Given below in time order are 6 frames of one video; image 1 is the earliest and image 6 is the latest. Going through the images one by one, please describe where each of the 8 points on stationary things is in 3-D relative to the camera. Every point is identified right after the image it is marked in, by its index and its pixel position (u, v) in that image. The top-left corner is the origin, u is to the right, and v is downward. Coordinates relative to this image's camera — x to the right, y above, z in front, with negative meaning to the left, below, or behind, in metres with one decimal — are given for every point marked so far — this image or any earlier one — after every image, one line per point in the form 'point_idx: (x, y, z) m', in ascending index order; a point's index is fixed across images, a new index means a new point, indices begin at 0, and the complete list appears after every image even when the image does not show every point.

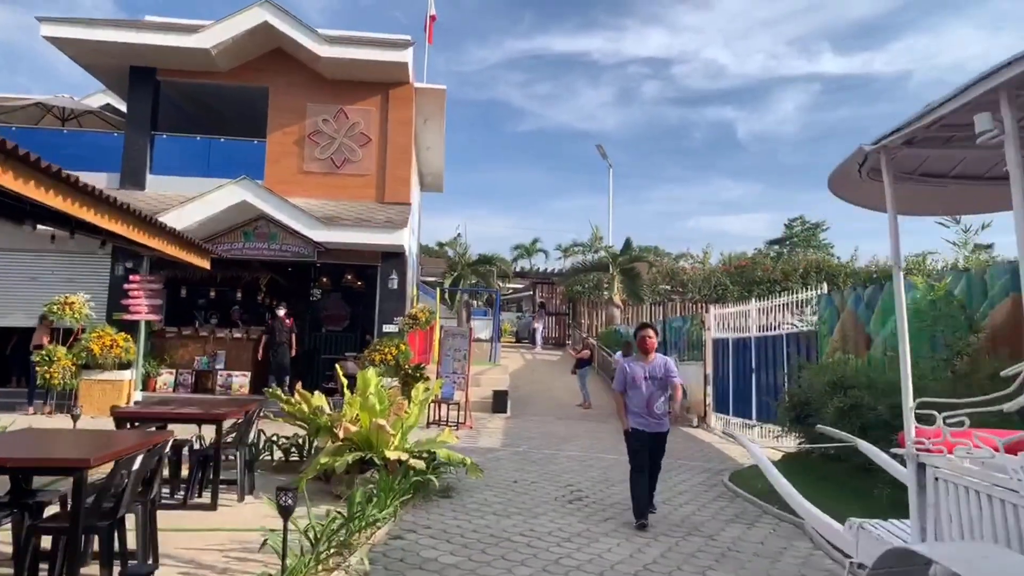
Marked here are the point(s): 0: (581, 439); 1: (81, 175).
0: (+1.1, -2.4, +12.0) m
1: (-8.4, +2.2, +14.6) m
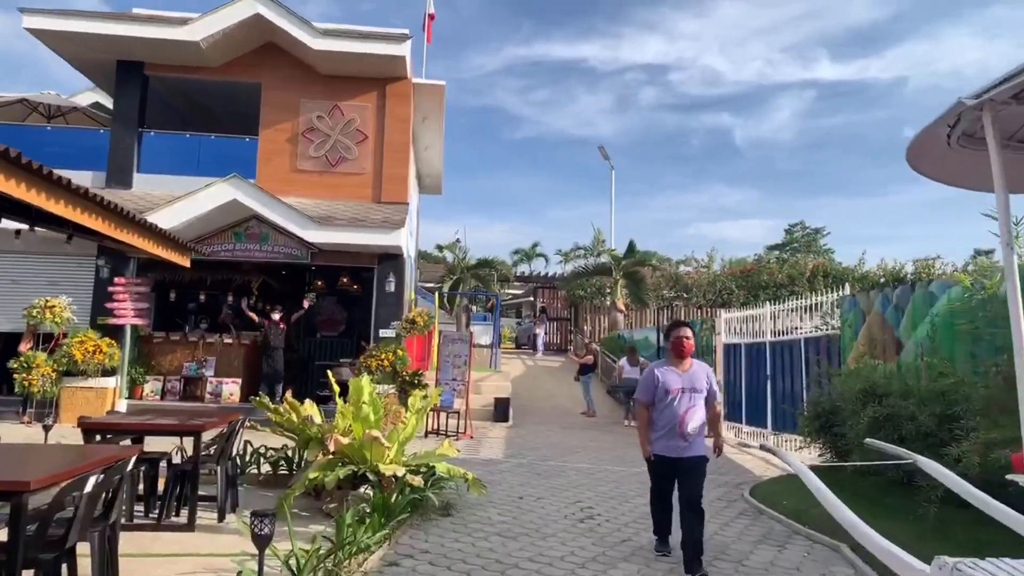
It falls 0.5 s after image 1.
0: (+1.2, -2.5, +11.4) m
1: (-8.4, +2.1, +14.0) m
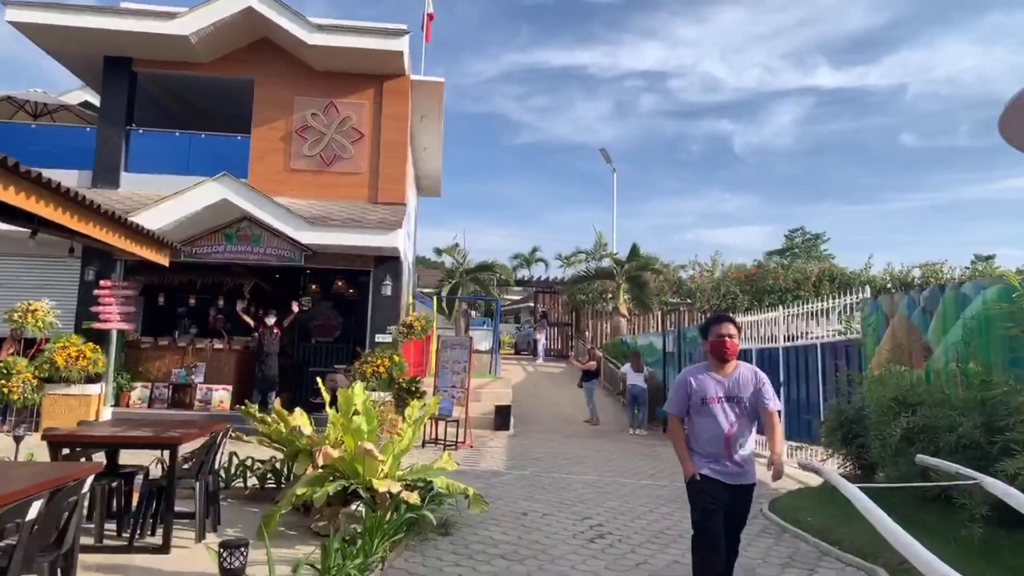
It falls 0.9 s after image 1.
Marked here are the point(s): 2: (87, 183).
0: (+1.2, -2.5, +10.9) m
1: (-8.3, +2.1, +13.5) m
2: (-7.6, +1.9, +13.5) m
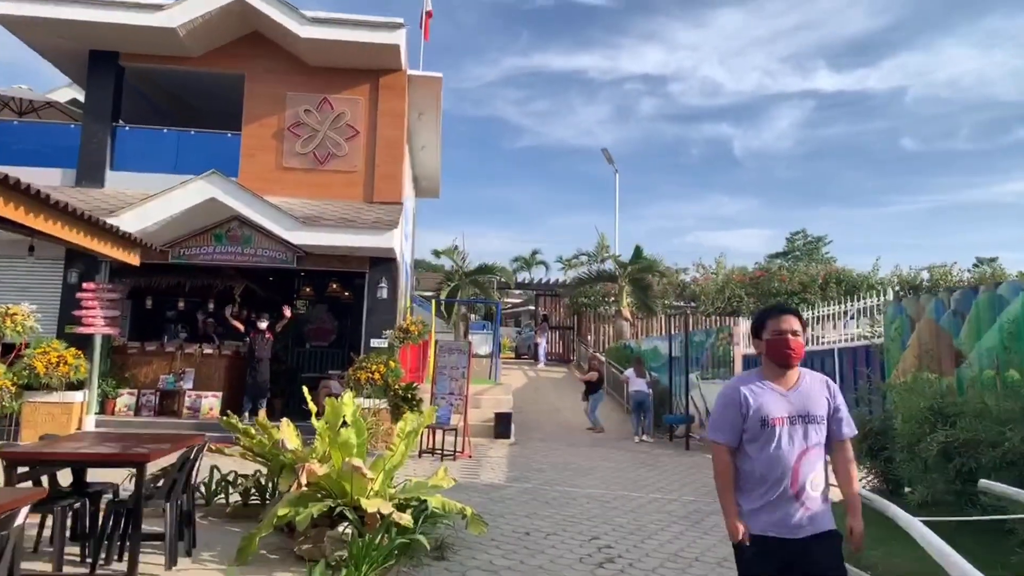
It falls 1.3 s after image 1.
0: (+1.2, -2.5, +10.4) m
1: (-8.3, +2.0, +13.0) m
2: (-7.6, +1.8, +13.0) m
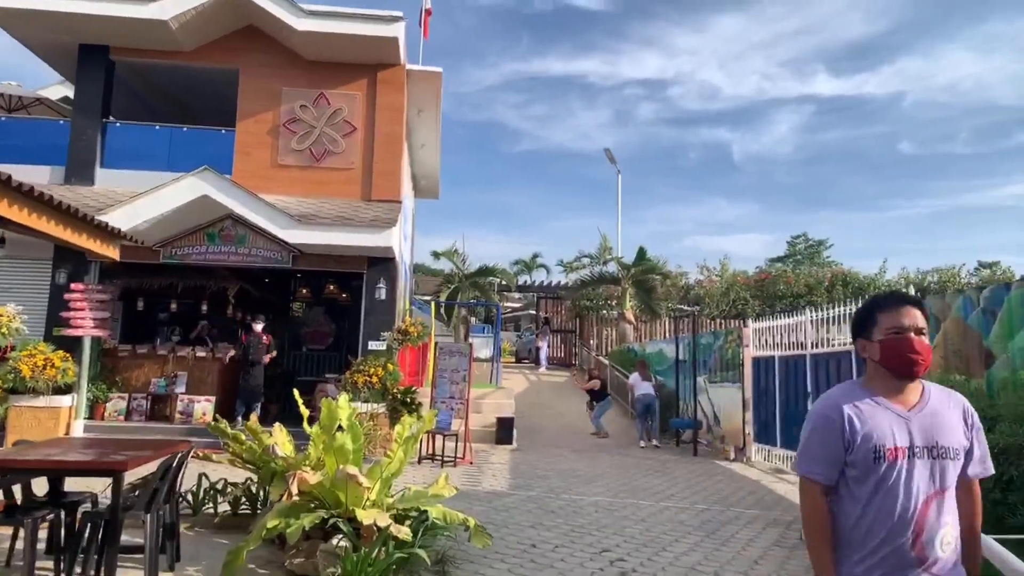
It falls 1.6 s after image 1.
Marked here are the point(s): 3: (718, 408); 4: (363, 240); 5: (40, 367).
0: (+1.2, -2.5, +10.0) m
1: (-8.3, +2.0, +12.7) m
2: (-7.6, +1.8, +12.6) m
3: (+3.6, -2.1, +13.1) m
4: (-2.3, +0.7, +11.6) m
5: (-6.9, -1.2, +11.0) m
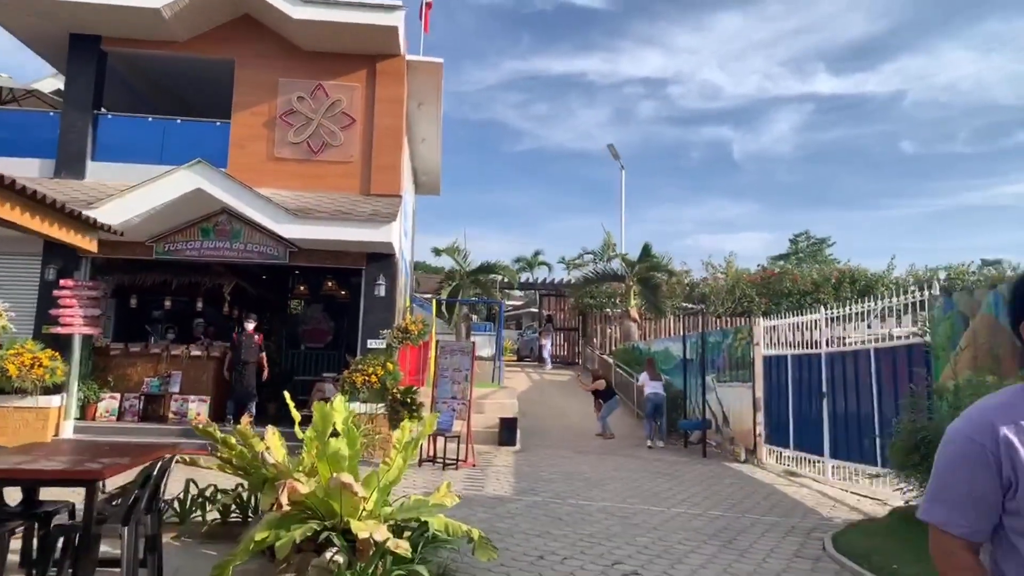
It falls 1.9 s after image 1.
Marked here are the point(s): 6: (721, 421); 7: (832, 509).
0: (+1.3, -2.5, +9.6) m
1: (-8.2, +2.1, +12.3) m
2: (-7.5, +1.9, +12.2) m
3: (+3.6, -2.0, +12.7) m
4: (-2.2, +0.8, +11.3) m
5: (-6.9, -1.1, +10.6) m
6: (+3.6, -2.3, +12.9) m
7: (+3.5, -2.4, +8.3) m
